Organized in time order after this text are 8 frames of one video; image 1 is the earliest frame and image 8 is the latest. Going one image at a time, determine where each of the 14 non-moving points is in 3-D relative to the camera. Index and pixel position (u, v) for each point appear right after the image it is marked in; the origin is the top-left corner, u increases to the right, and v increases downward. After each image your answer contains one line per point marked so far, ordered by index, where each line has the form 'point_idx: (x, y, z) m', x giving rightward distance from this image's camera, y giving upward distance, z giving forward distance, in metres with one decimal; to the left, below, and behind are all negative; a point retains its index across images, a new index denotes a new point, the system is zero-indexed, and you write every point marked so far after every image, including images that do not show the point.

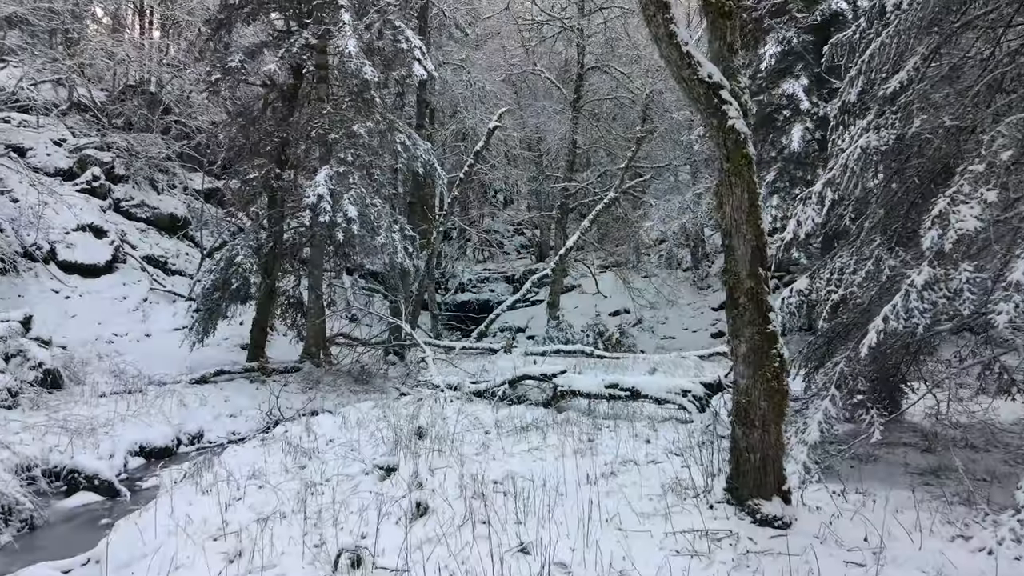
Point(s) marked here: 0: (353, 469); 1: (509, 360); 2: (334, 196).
0: (-1.4, -1.6, +6.5) m
1: (0.0, -1.6, +15.7) m
2: (-3.0, +1.6, +12.2) m
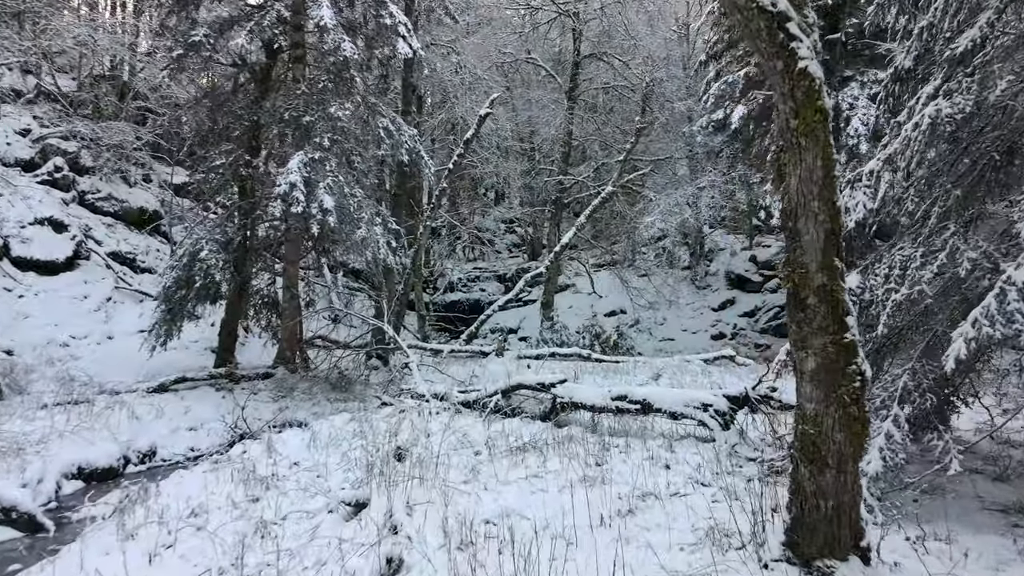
0: (-1.4, -1.6, +5.4) m
1: (-0.2, -1.6, +14.6) m
2: (-3.1, +1.6, +11.0) m
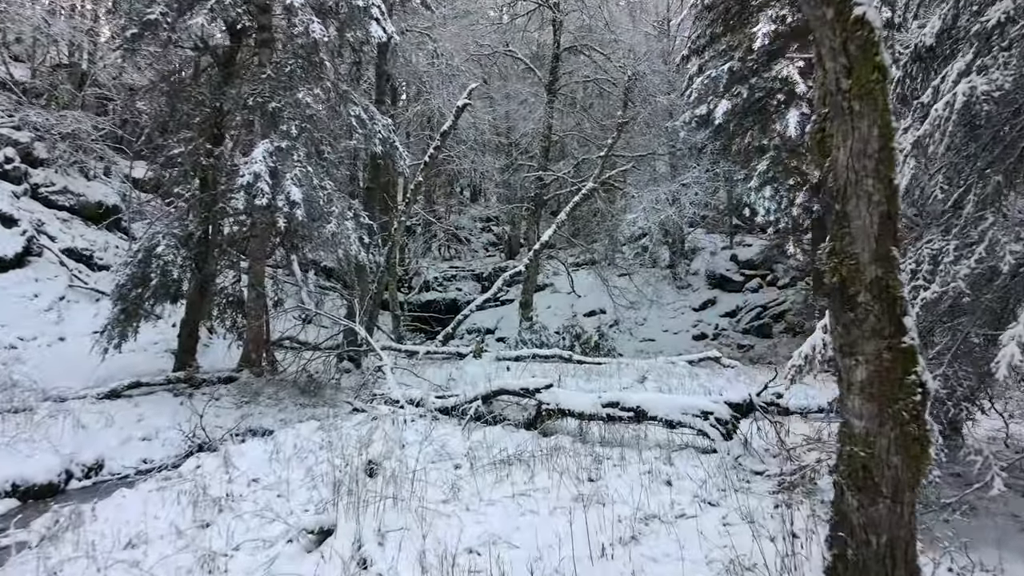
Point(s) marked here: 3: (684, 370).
0: (-1.5, -1.6, +4.7) m
1: (-0.6, -1.5, +14.0) m
2: (-3.4, +1.6, +10.3) m
3: (+3.3, -1.6, +14.1) m
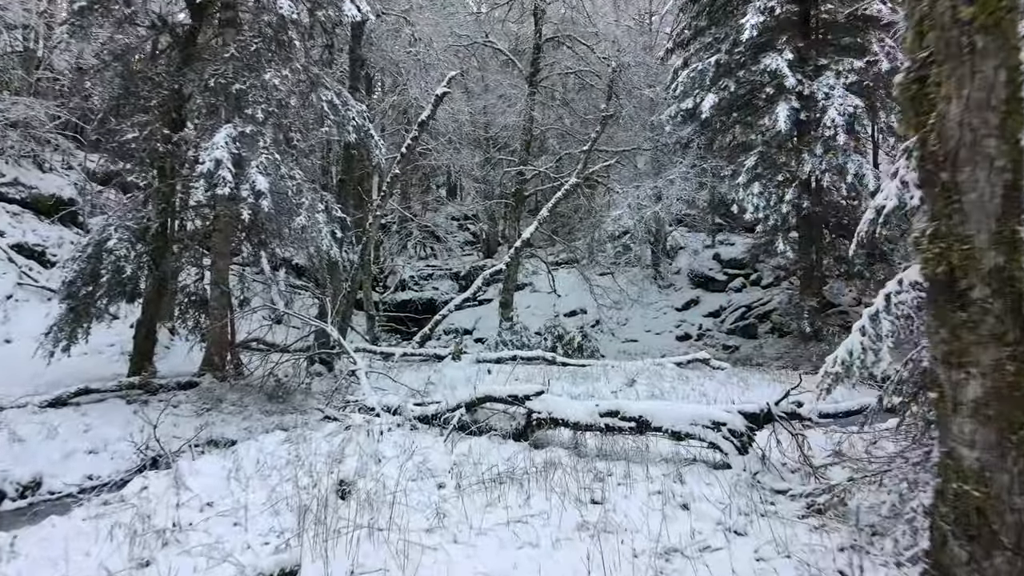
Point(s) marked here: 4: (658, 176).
0: (-1.5, -1.5, +3.9) m
1: (-0.9, -1.5, +13.3) m
2: (-3.6, +1.6, +9.5) m
3: (+2.9, -1.5, +13.5) m
4: (+3.9, +3.0, +19.6) m
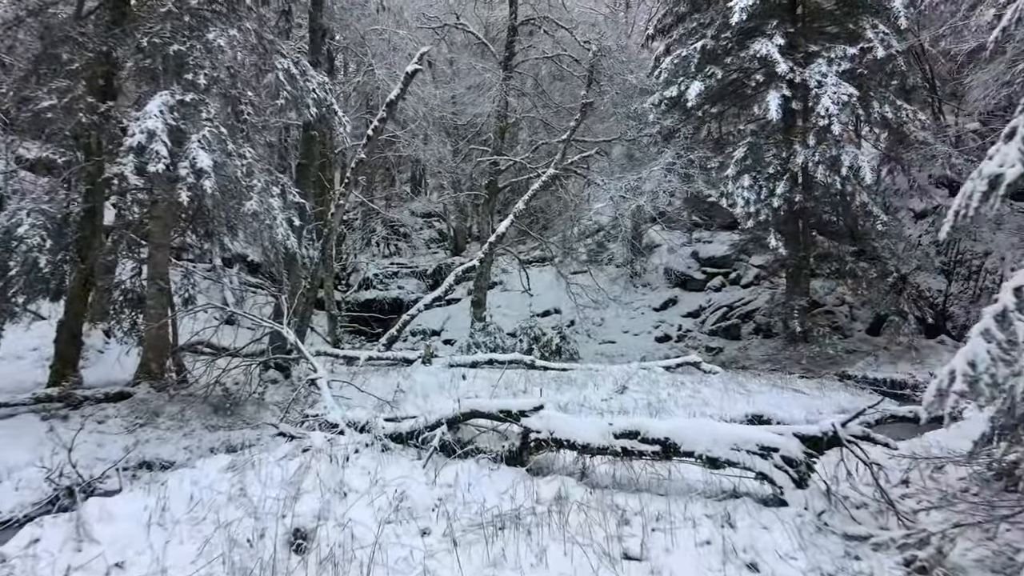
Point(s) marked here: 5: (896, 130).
0: (-1.4, -1.5, +2.7) m
1: (-1.3, -1.5, +12.1) m
2: (-3.7, +1.7, +8.1) m
3: (+2.6, -1.5, +12.5) m
4: (+3.2, +3.0, +18.6) m
5: (+8.0, +3.3, +15.4) m
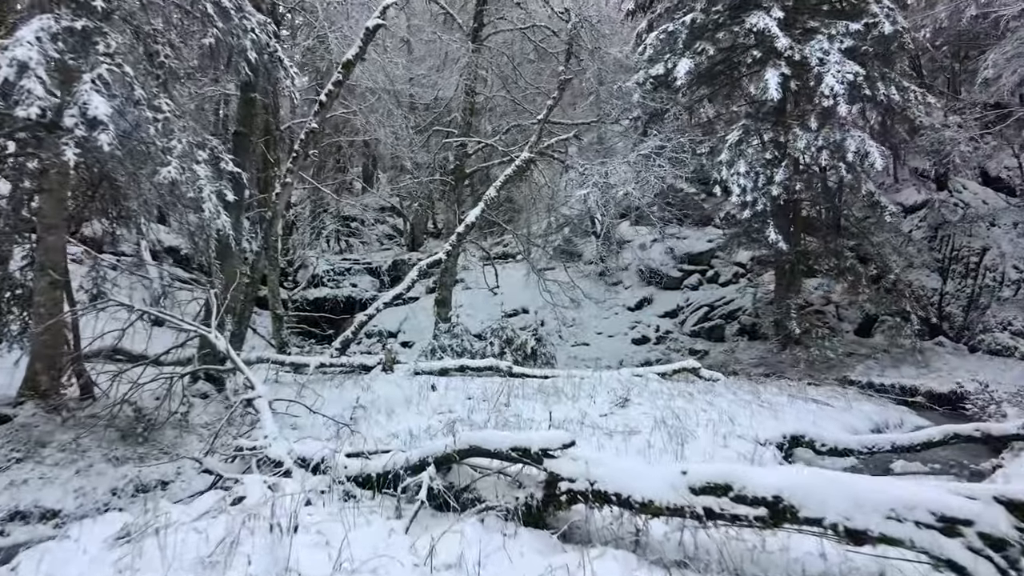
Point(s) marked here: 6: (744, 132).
0: (-1.1, -1.4, +0.8) m
1: (-1.6, -1.4, +10.2) m
2: (-3.8, +1.8, +6.1) m
3: (+2.2, -1.4, +10.9) m
4: (+2.5, +3.1, +17.0) m
5: (+7.5, +3.4, +14.2) m
6: (+4.6, +3.0, +14.3) m
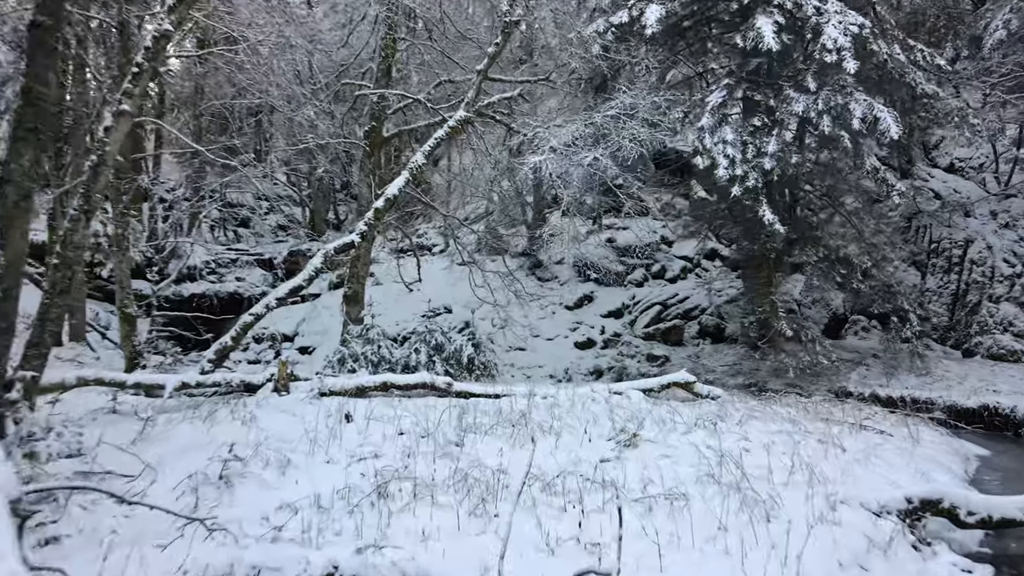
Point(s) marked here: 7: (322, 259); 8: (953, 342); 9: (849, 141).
0: (-0.3, -1.3, -2.3) m
1: (-2.0, -1.3, +6.9) m
2: (-3.6, +1.9, +2.6) m
3: (+1.6, -1.3, +8.1) m
4: (+1.1, +3.2, +14.2) m
5: (+6.4, +3.5, +12.1) m
6: (+3.5, +3.2, +11.9) m
7: (-2.9, +0.4, +11.3) m
8: (+8.3, -1.0, +13.8) m
9: (+5.3, +2.3, +11.4) m
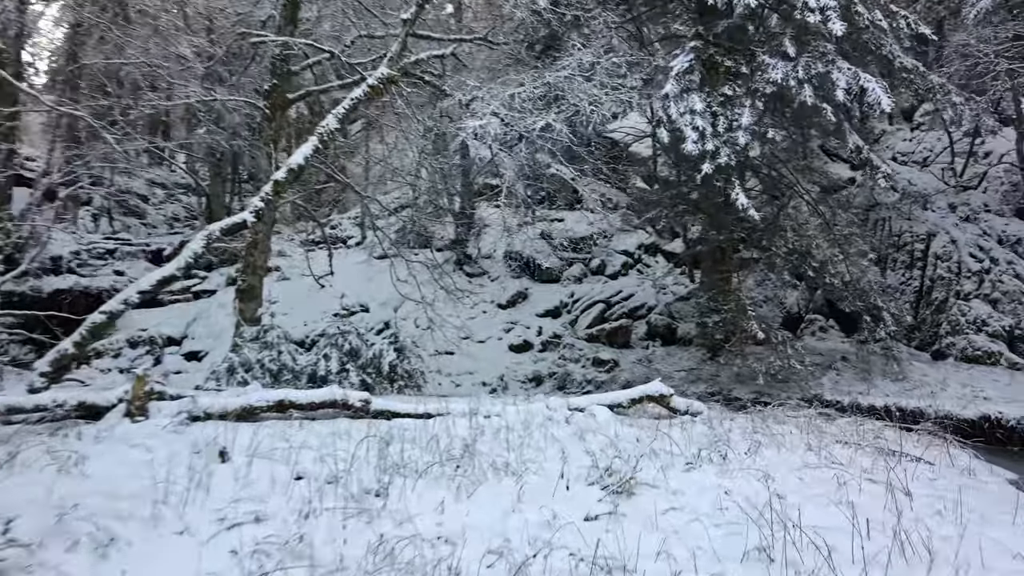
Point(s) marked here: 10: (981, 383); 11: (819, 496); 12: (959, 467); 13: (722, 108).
0: (+0.4, -1.2, -4.2) m
1: (-2.4, -1.2, +4.8) m
2: (-3.5, +2.0, +0.3) m
3: (+1.1, -1.2, +6.3) m
4: (-0.1, +3.3, +12.4) m
5: (+5.5, +3.5, +10.9) m
6: (+2.6, +3.2, +10.3) m
7: (-3.8, +0.6, +9.0) m
8: (+7.1, -1.0, +12.7) m
9: (+4.4, +2.4, +10.0) m
10: (+6.9, -1.4, +10.7) m
11: (+1.9, -1.3, +4.5) m
12: (+3.5, -1.4, +5.8) m
13: (+2.9, +2.5, +10.1) m
